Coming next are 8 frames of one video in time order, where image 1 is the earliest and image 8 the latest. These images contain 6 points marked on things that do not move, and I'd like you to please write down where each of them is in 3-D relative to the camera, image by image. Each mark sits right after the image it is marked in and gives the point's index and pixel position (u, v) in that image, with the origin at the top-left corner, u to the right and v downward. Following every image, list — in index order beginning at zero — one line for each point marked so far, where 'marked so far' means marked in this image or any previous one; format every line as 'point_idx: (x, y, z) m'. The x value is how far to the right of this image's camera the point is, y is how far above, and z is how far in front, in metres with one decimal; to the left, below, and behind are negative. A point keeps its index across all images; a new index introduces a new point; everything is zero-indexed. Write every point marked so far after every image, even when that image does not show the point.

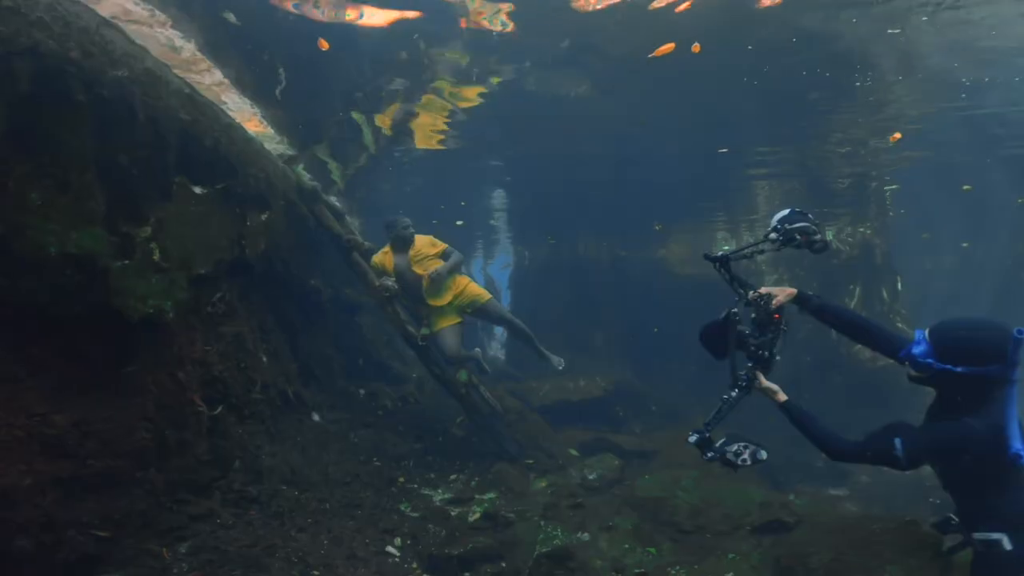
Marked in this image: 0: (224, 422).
0: (-3.3, -1.5, +6.3) m
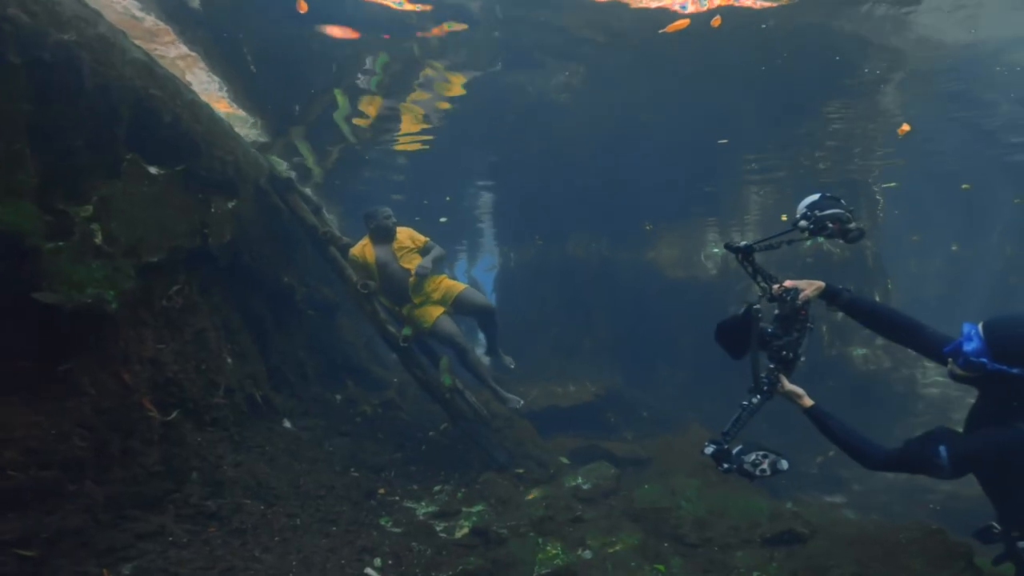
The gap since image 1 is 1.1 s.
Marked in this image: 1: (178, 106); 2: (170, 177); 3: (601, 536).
0: (-3.4, -1.4, +5.6) m
1: (-4.2, +2.3, +6.9) m
2: (-4.0, +1.3, +6.4) m
3: (+1.1, -3.0, +6.6) m
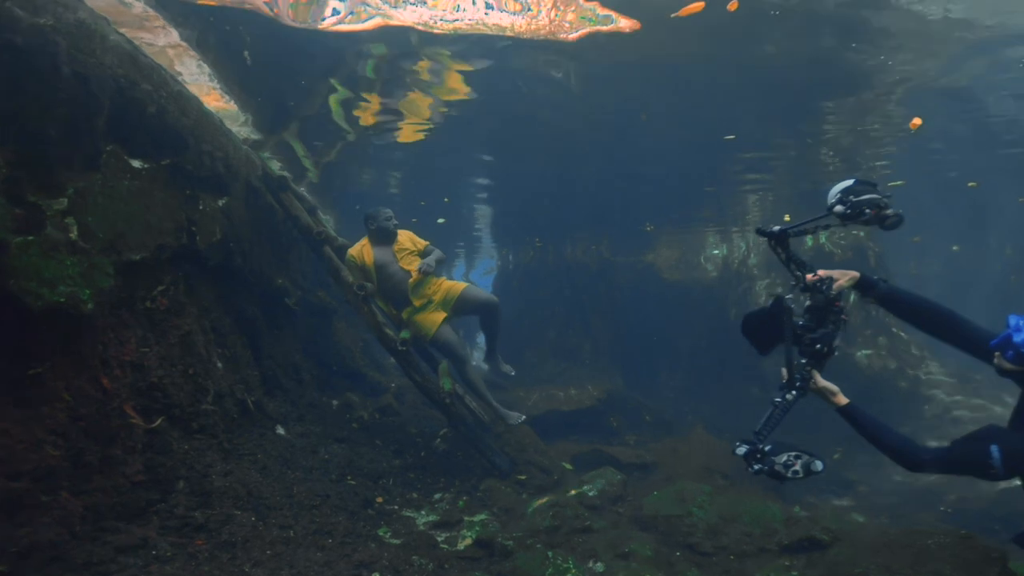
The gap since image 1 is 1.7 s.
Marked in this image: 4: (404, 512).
0: (-3.4, -1.4, +5.3) m
1: (-4.2, +2.3, +6.6) m
2: (-3.9, +1.3, +6.1) m
3: (+1.2, -3.0, +6.3) m
4: (-1.4, -2.9, +7.1) m
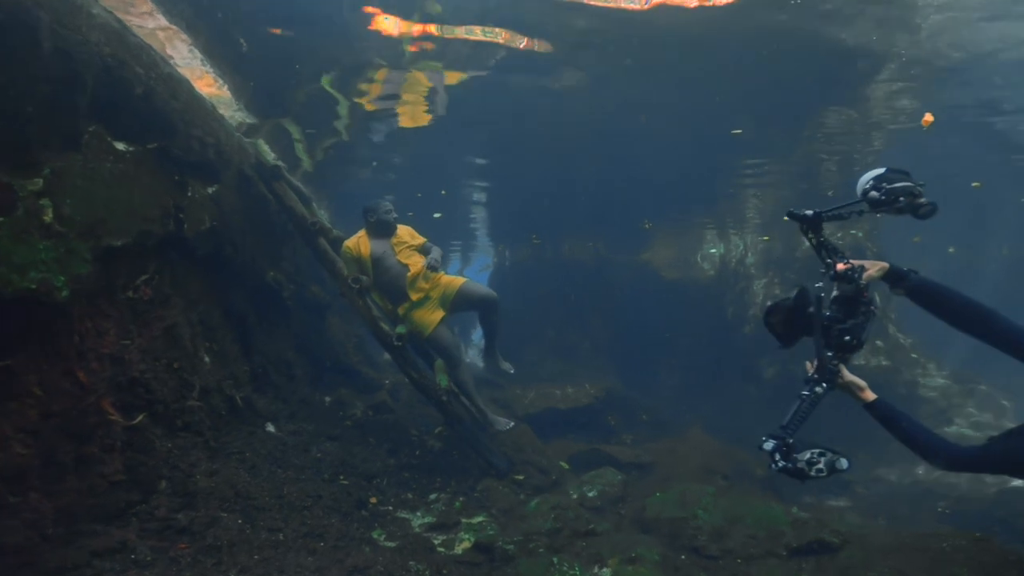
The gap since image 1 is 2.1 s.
0: (-3.3, -1.3, +5.0) m
1: (-4.1, +2.4, +6.3) m
2: (-3.9, +1.4, +5.8) m
3: (+1.2, -2.9, +6.1) m
4: (-1.4, -2.8, +6.8) m
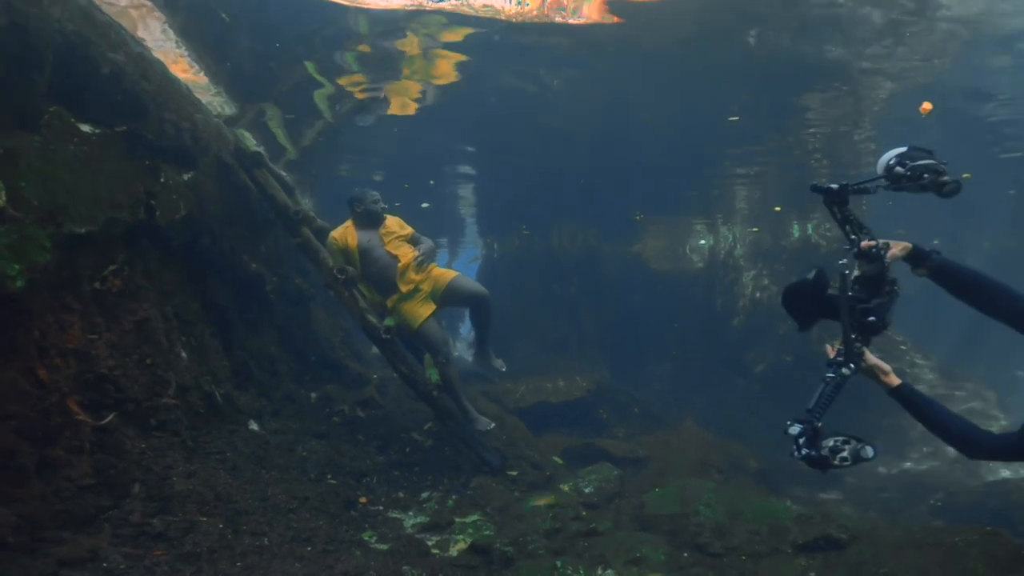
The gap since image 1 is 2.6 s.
0: (-3.4, -1.2, +4.7) m
1: (-4.2, +2.5, +5.9) m
2: (-4.0, +1.5, +5.4) m
3: (+1.1, -2.8, +5.9) m
4: (-1.4, -2.7, +6.6) m
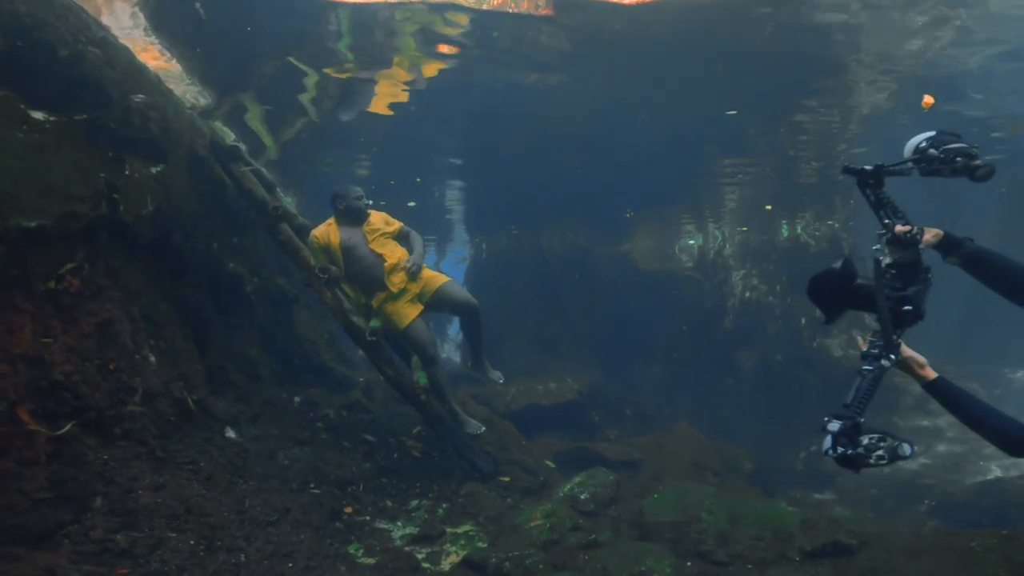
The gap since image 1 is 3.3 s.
0: (-3.4, -1.2, +4.3) m
1: (-4.3, +2.5, +5.5) m
2: (-4.0, +1.5, +5.0) m
3: (+1.1, -2.8, +5.6) m
4: (-1.5, -2.7, +6.2) m
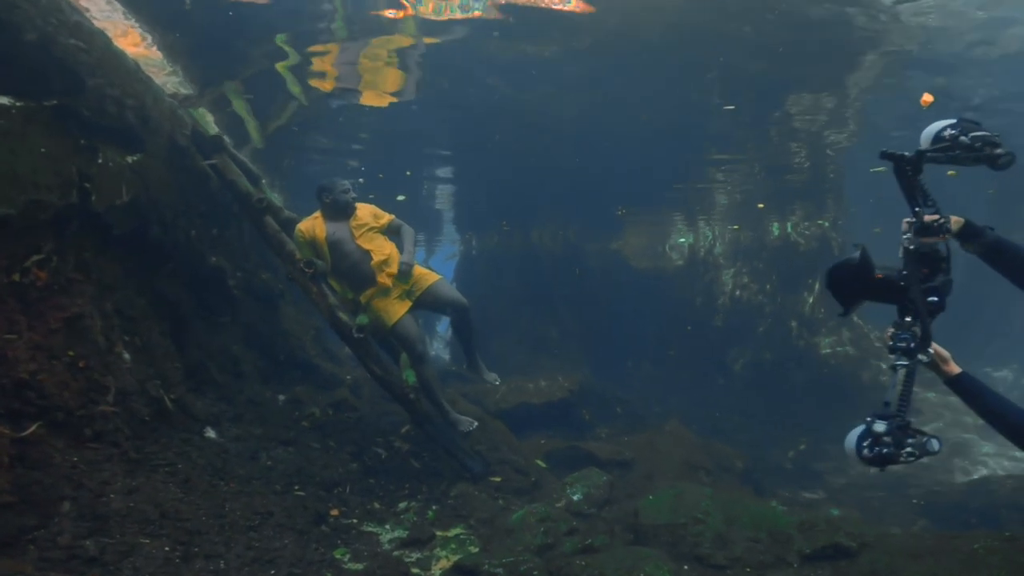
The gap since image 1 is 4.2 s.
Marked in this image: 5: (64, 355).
0: (-3.4, -1.2, +4.0) m
1: (-4.3, +2.5, +5.2) m
2: (-4.1, +1.5, +4.7) m
3: (+1.0, -2.7, +5.4) m
4: (-1.6, -2.6, +6.0) m
5: (-3.5, -0.5, +4.4) m
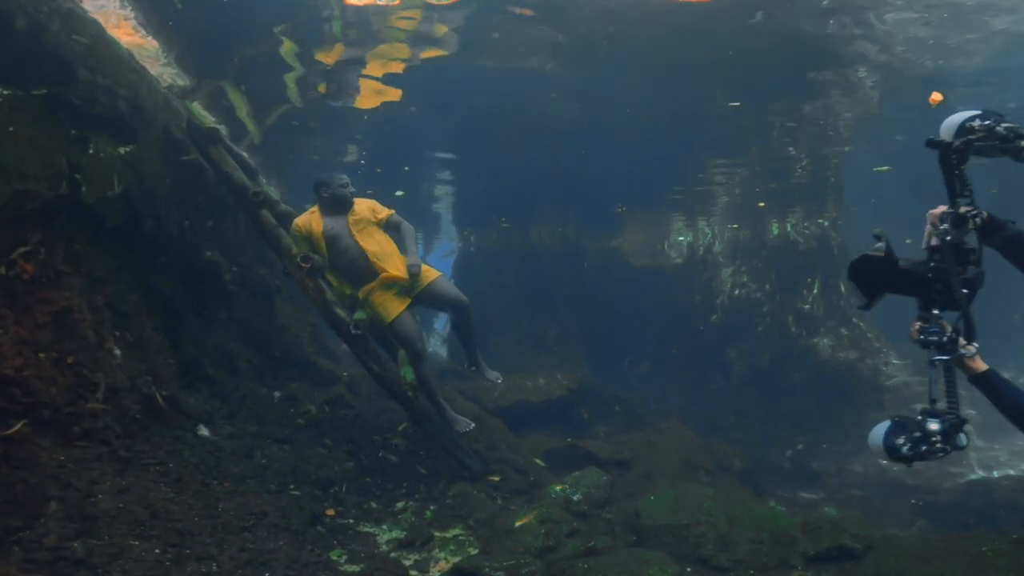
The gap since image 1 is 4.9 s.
0: (-3.4, -1.1, +3.9) m
1: (-4.3, +2.6, +5.0) m
2: (-4.0, +1.6, +4.6) m
3: (+1.0, -2.7, +5.3) m
4: (-1.6, -2.6, +5.9) m
5: (-3.5, -0.5, +4.3) m
